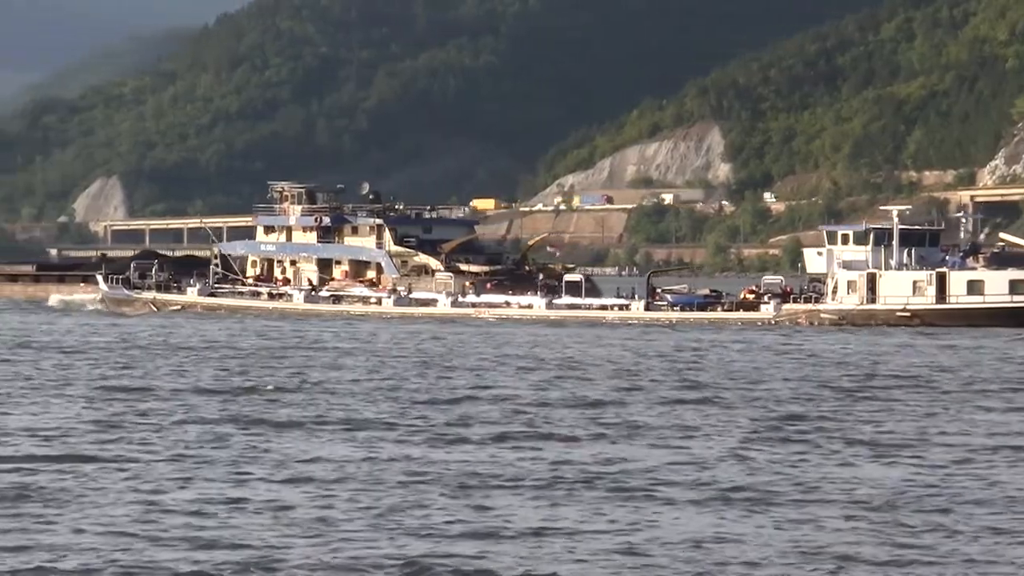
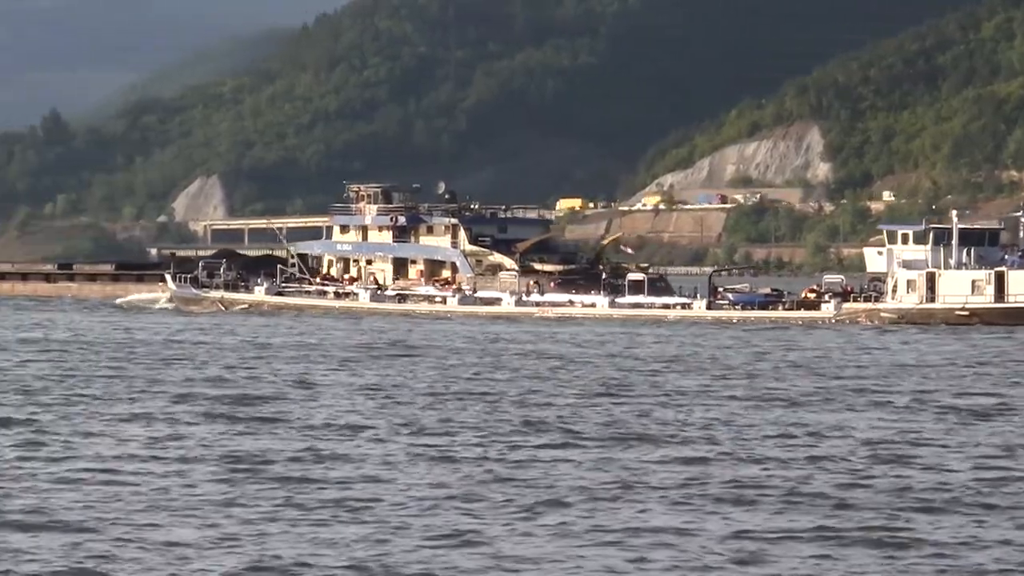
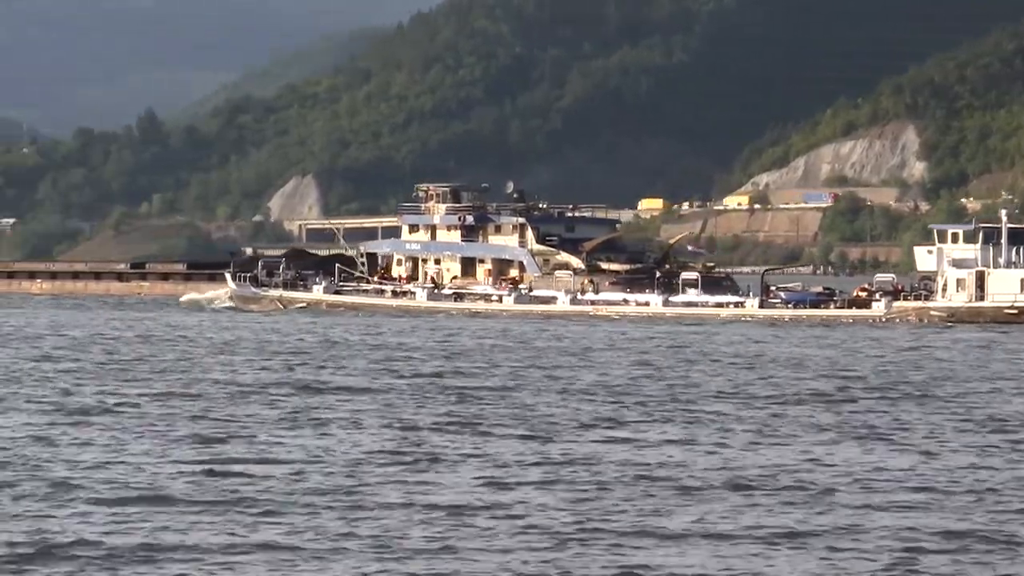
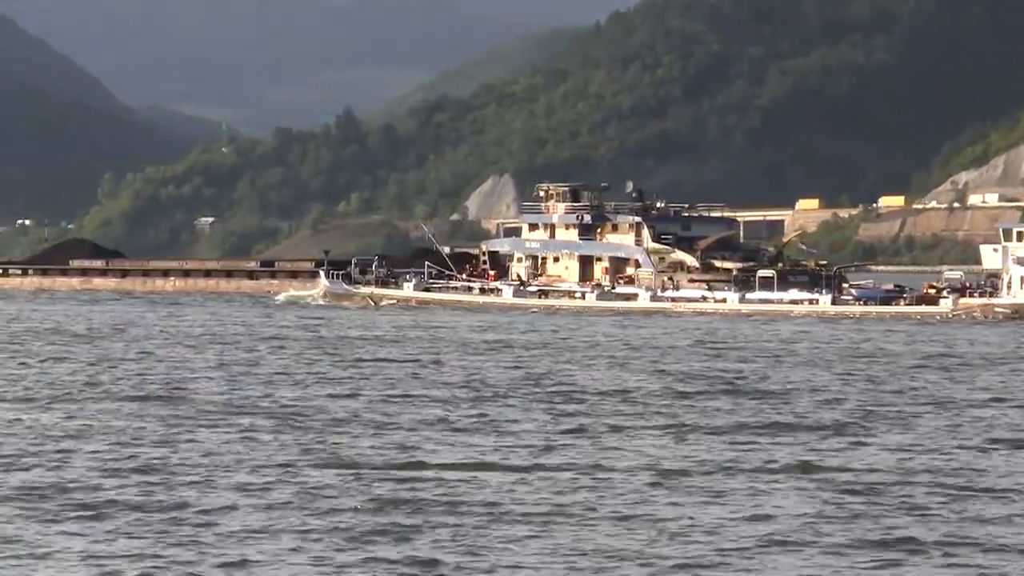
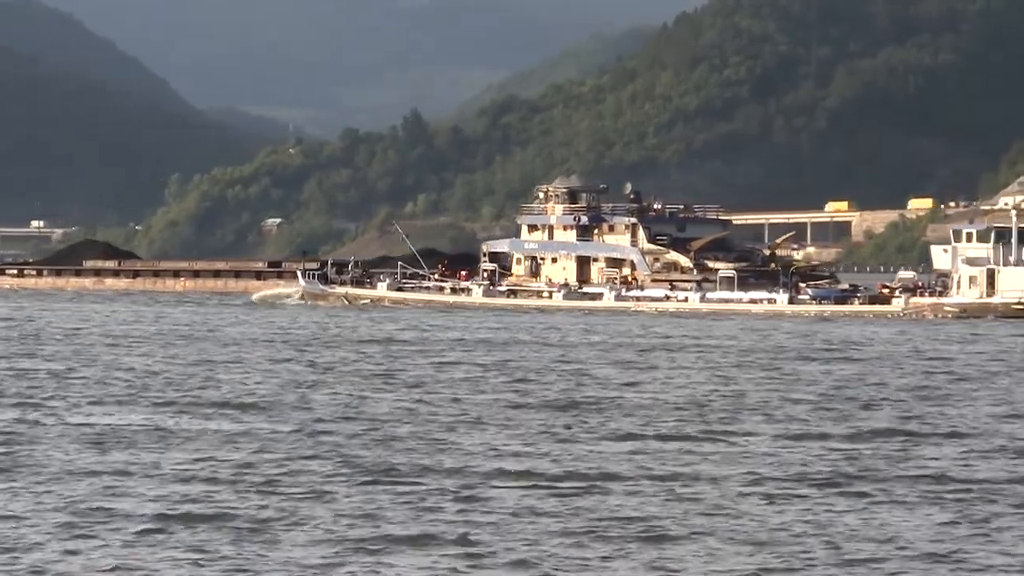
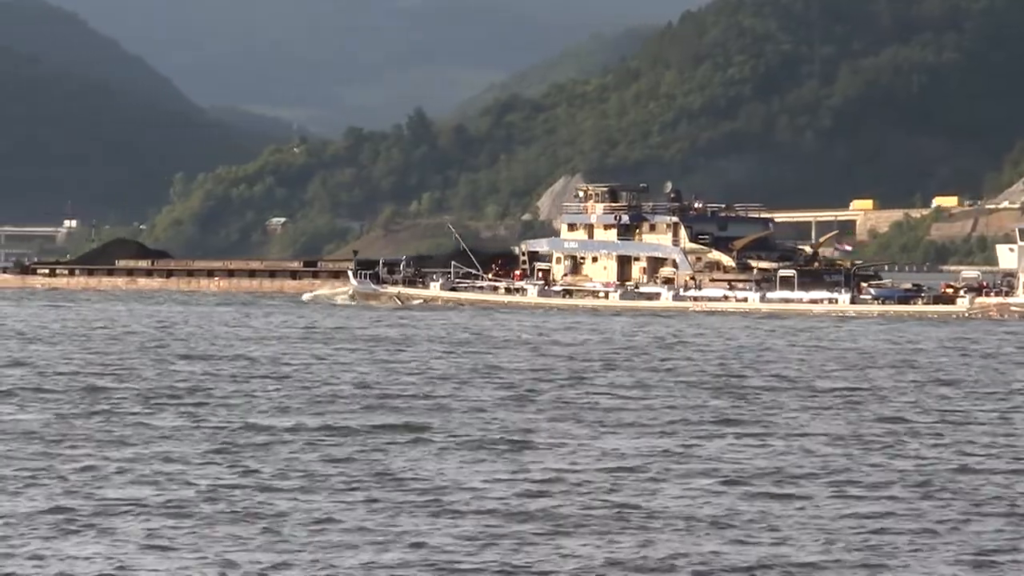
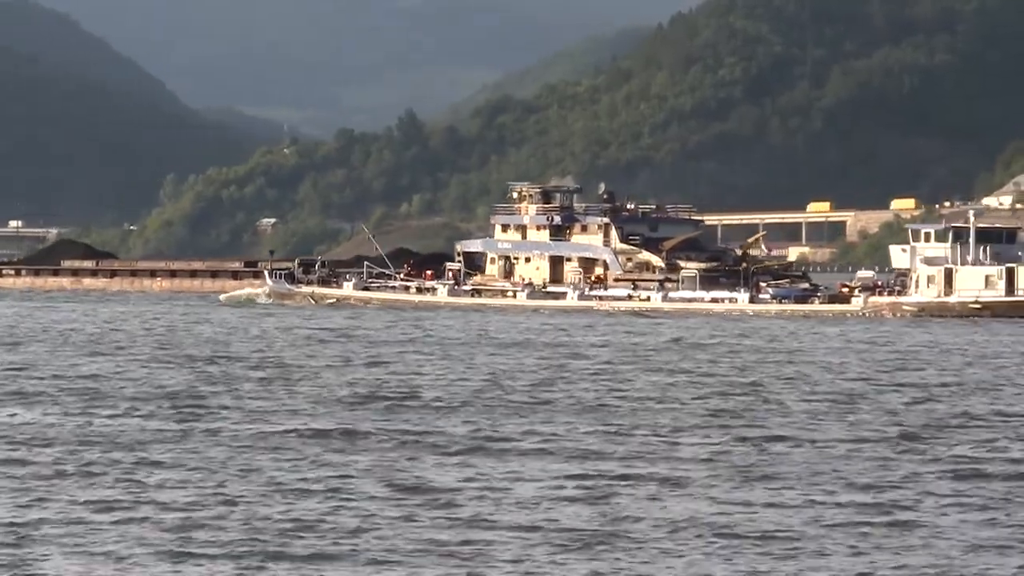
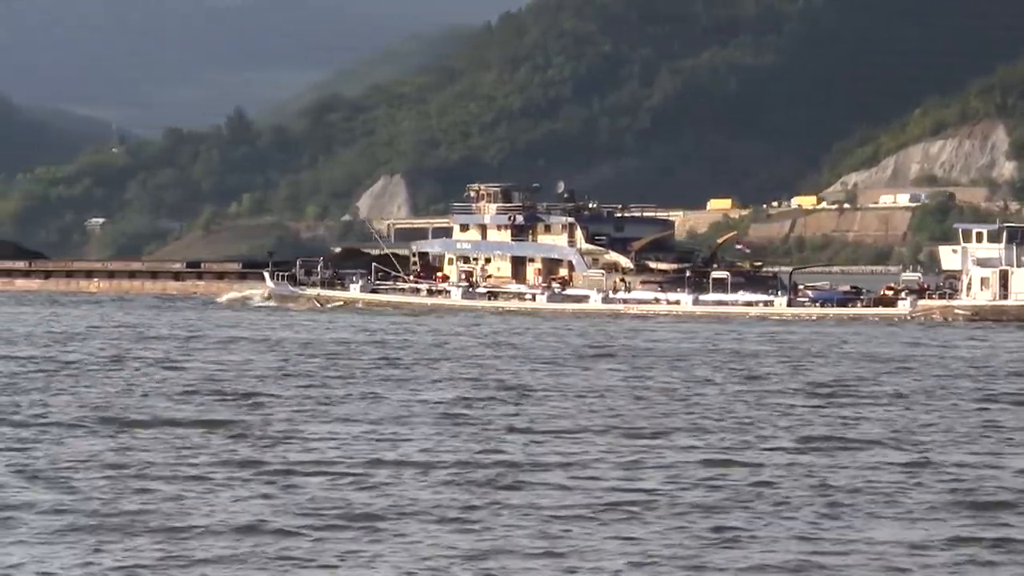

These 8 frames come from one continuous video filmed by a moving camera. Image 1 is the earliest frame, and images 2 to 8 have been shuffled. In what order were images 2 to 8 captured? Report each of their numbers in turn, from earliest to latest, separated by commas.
2, 3, 8, 4, 6, 5, 7
